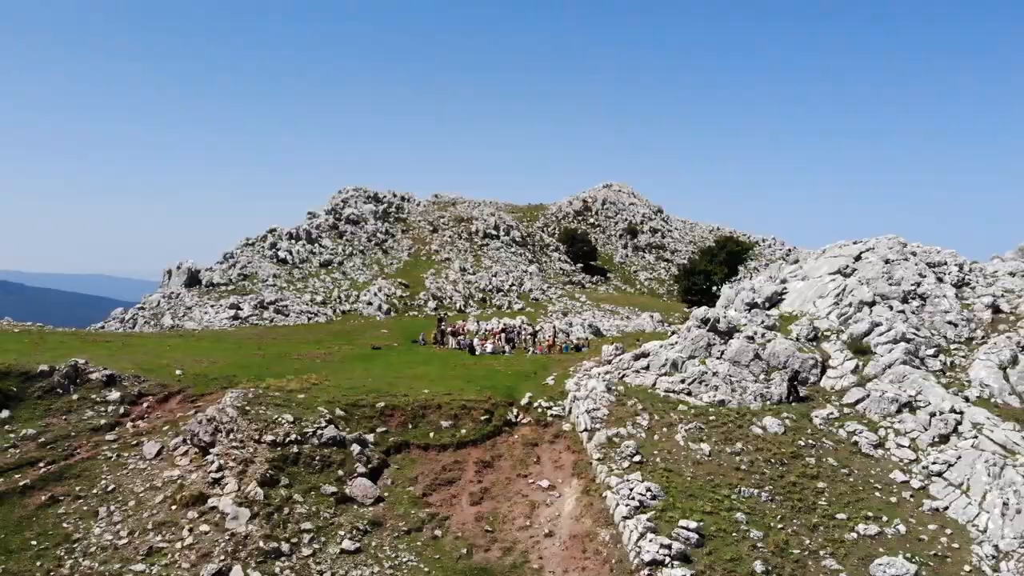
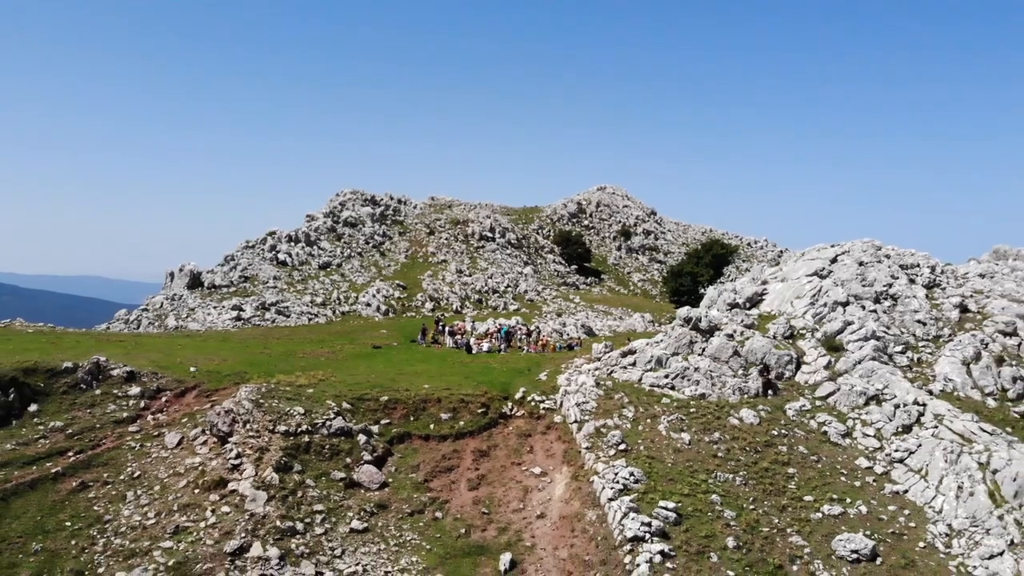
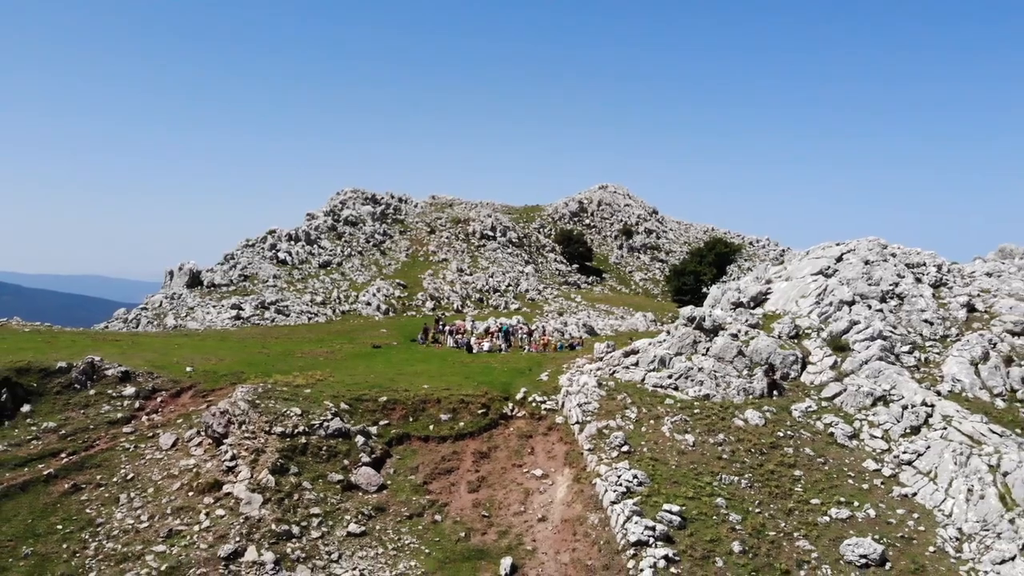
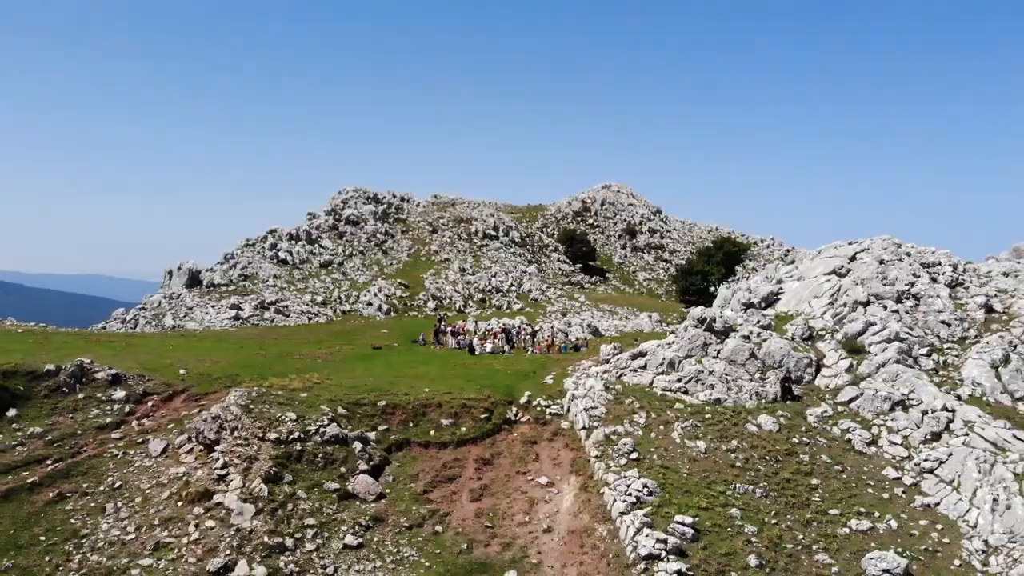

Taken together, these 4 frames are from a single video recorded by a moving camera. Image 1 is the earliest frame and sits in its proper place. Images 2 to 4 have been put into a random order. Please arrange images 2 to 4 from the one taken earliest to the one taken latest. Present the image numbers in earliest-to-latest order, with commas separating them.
4, 3, 2
